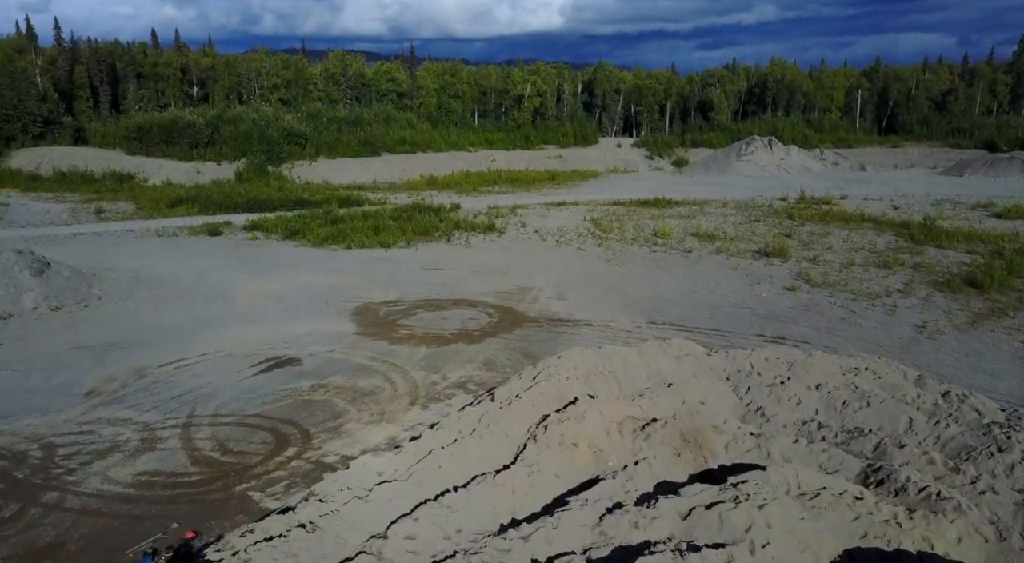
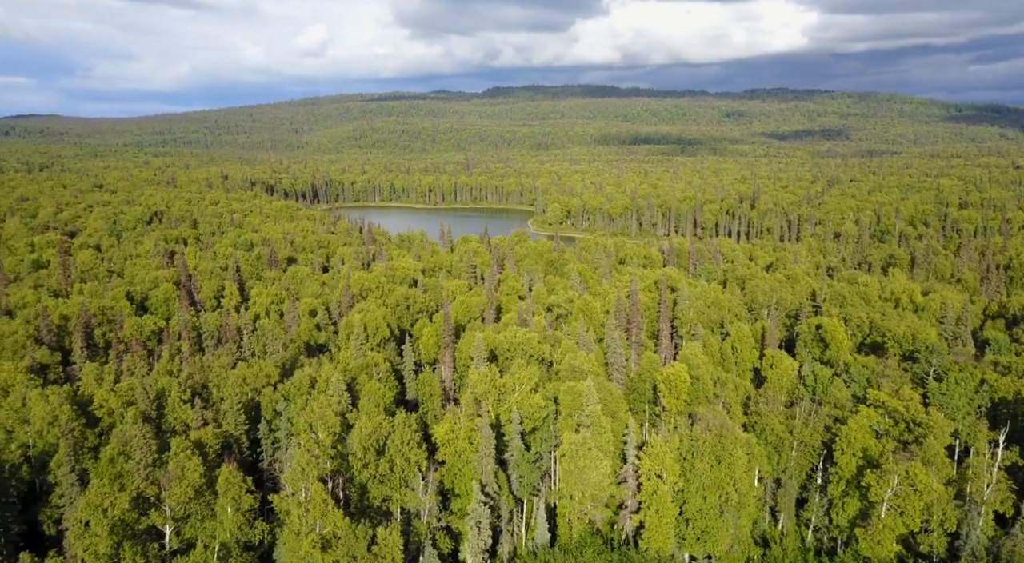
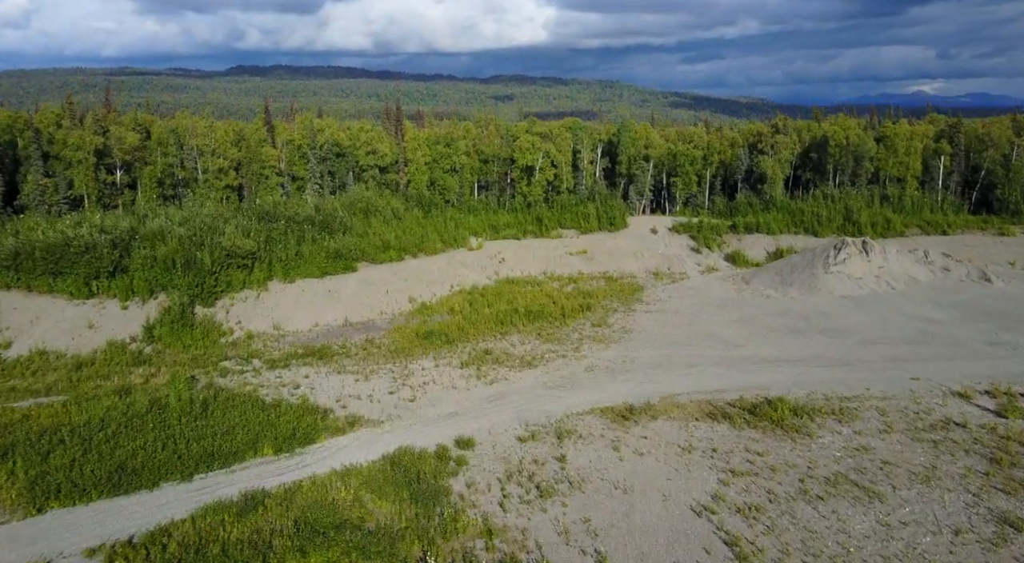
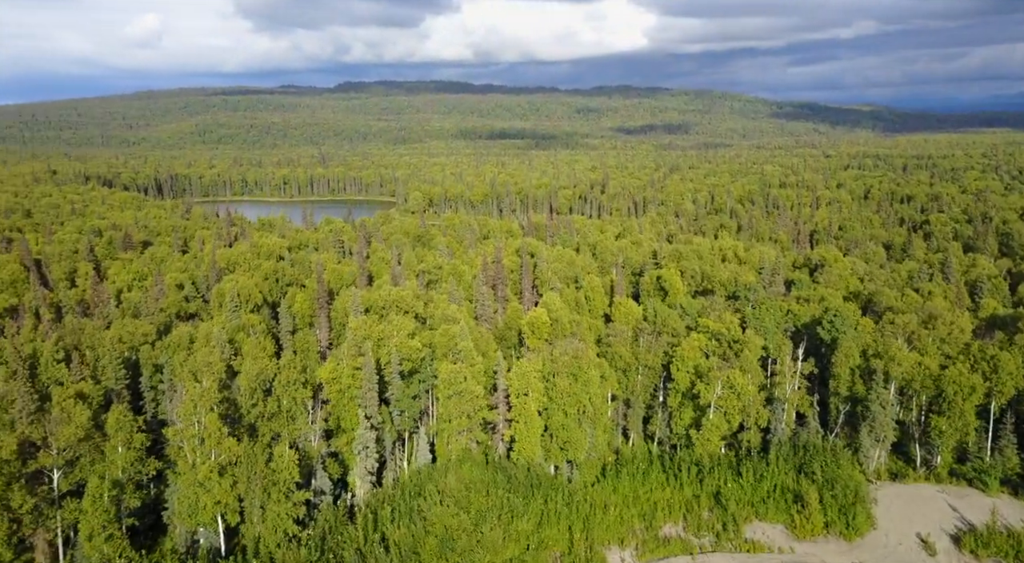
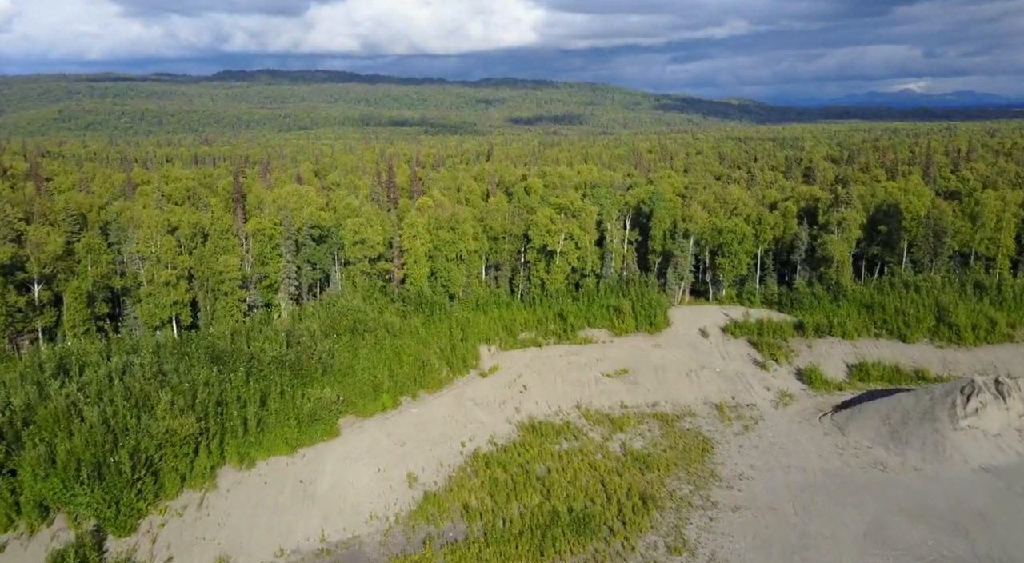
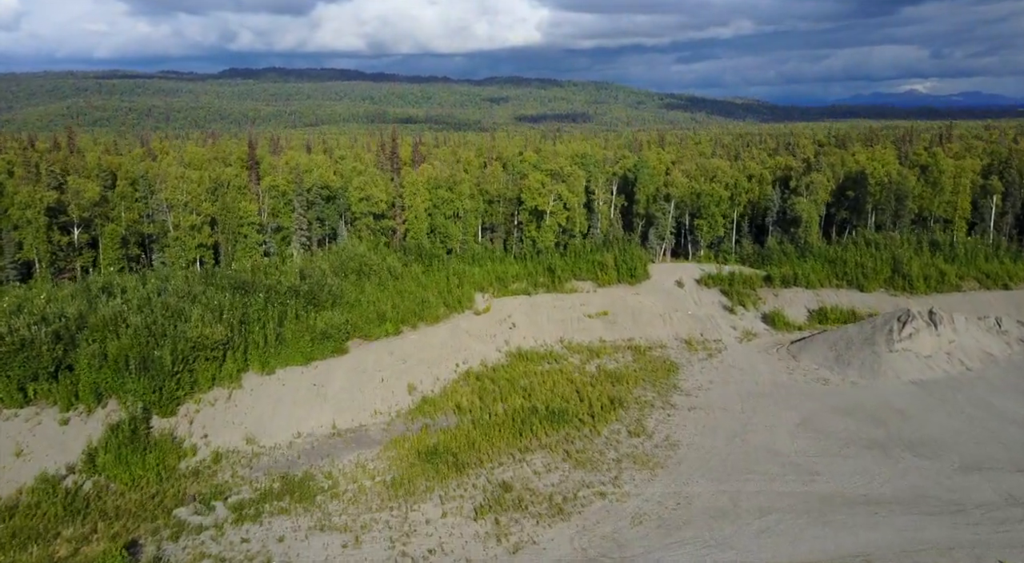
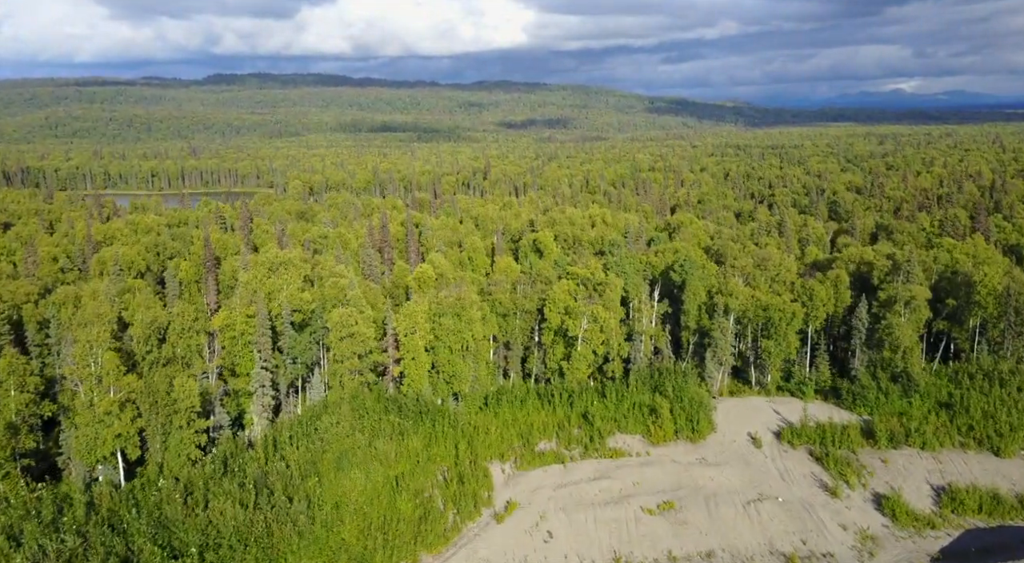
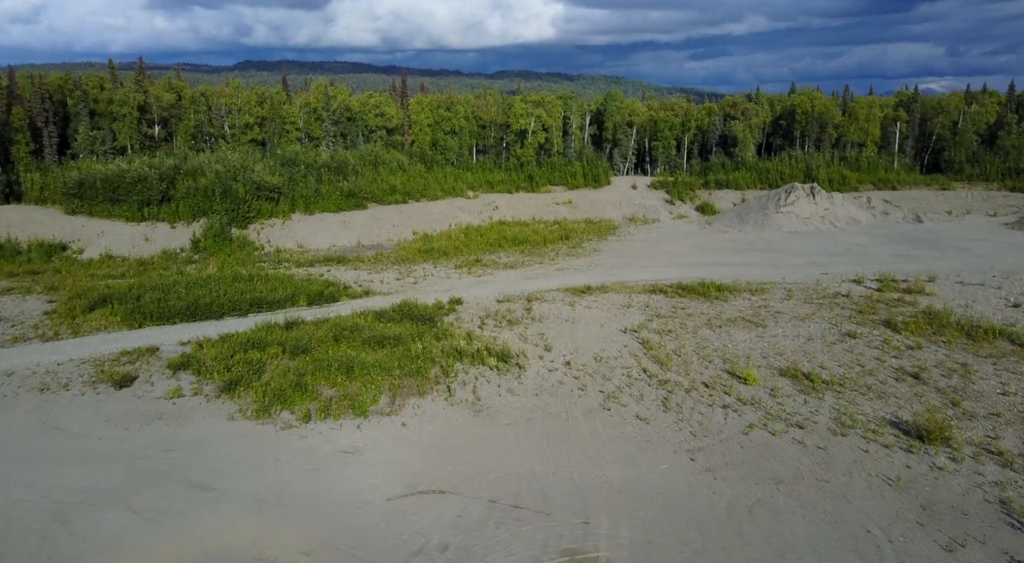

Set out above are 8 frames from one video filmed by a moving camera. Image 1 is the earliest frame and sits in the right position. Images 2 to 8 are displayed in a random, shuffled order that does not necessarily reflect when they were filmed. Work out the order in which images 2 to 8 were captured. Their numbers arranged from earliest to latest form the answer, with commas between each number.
8, 3, 6, 5, 7, 4, 2
